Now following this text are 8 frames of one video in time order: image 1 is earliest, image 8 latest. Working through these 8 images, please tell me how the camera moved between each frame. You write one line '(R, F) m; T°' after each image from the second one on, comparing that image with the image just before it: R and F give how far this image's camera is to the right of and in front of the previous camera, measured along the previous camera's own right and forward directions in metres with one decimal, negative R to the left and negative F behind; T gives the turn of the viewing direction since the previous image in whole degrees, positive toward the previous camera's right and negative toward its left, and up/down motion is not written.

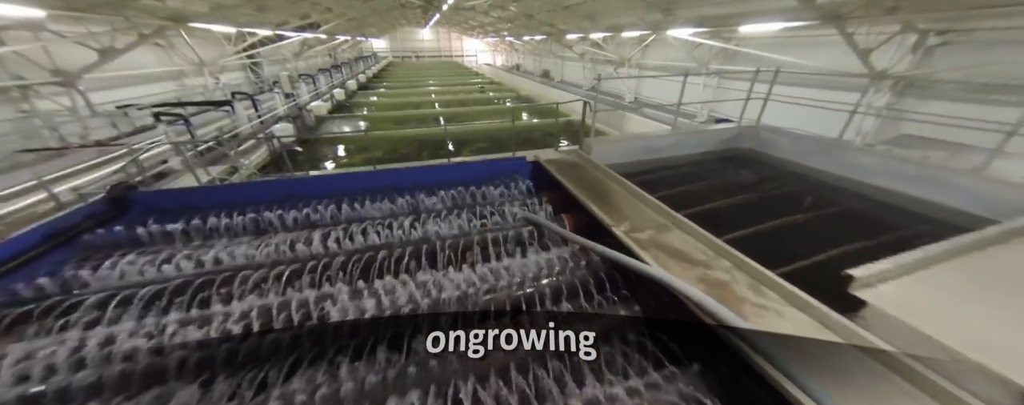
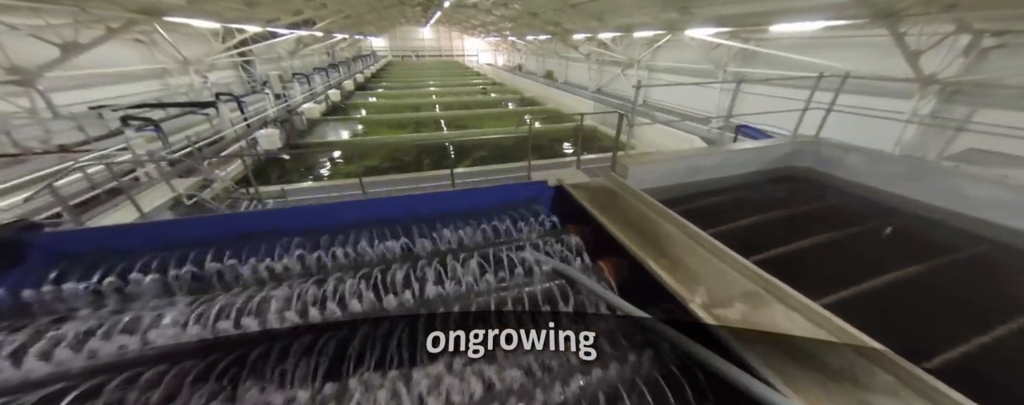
(-0.1, +0.4) m; 0°
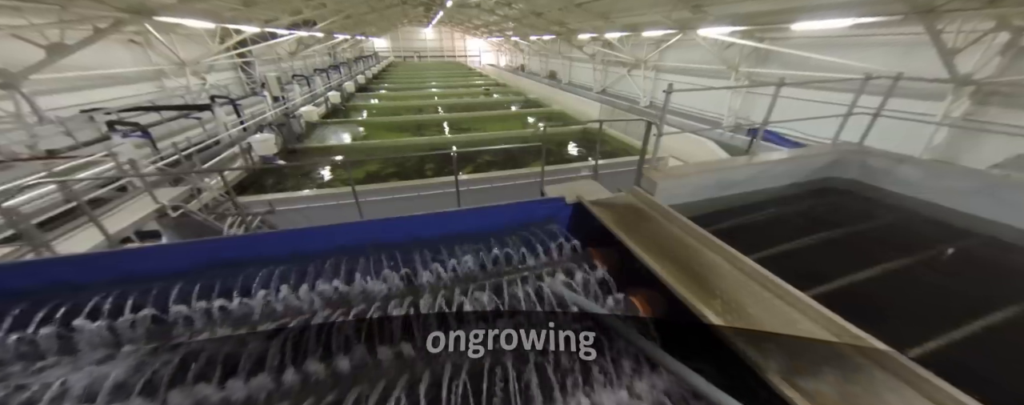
(-0.1, +0.2) m; 0°
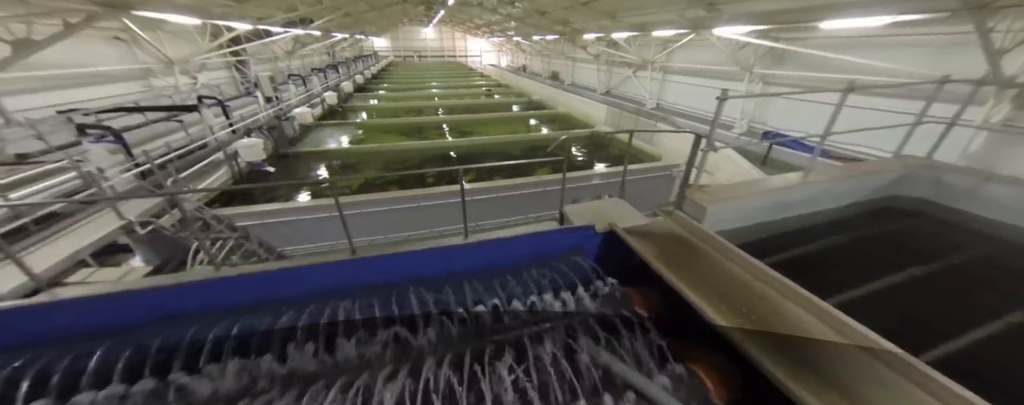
(-0.1, +0.3) m; 0°
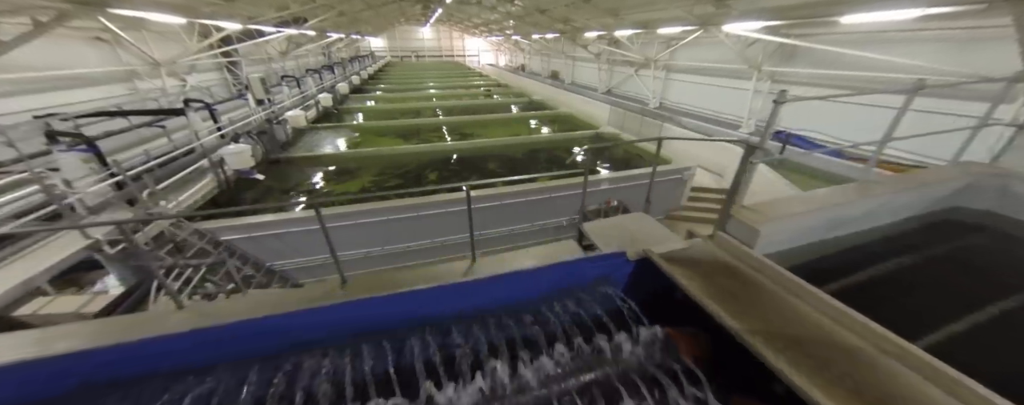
(-0.1, +0.2) m; 0°
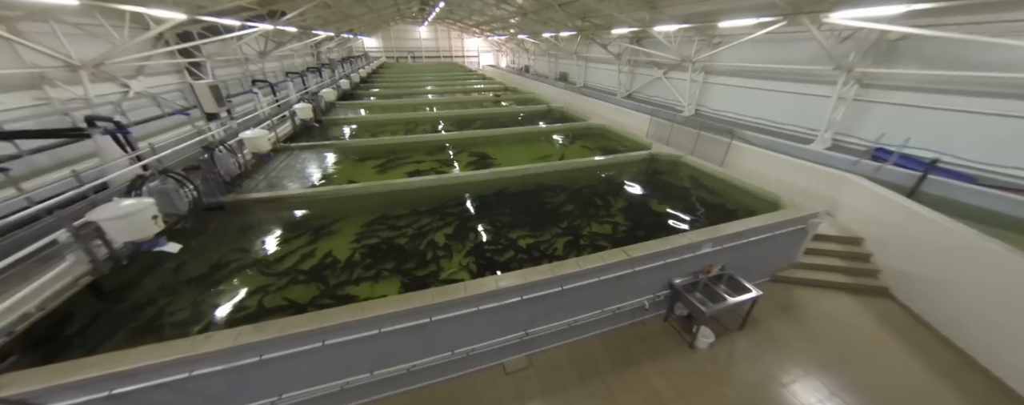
(-0.5, +1.3) m; +1°
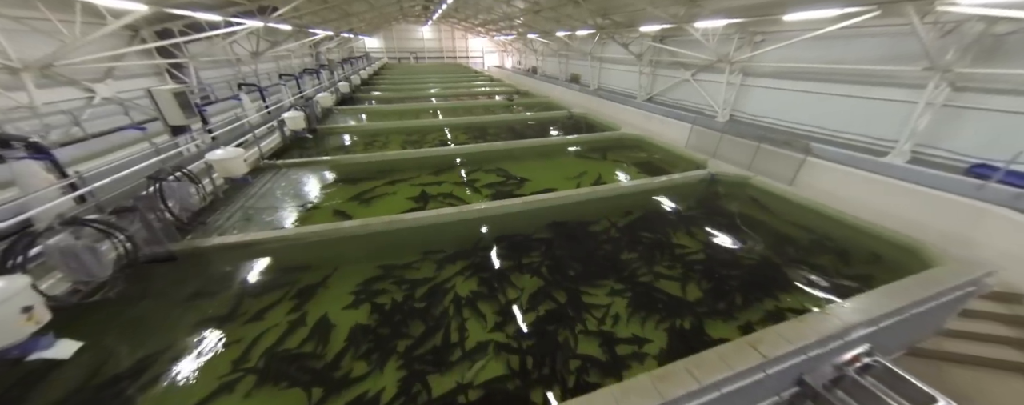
(-0.4, +0.8) m; 0°
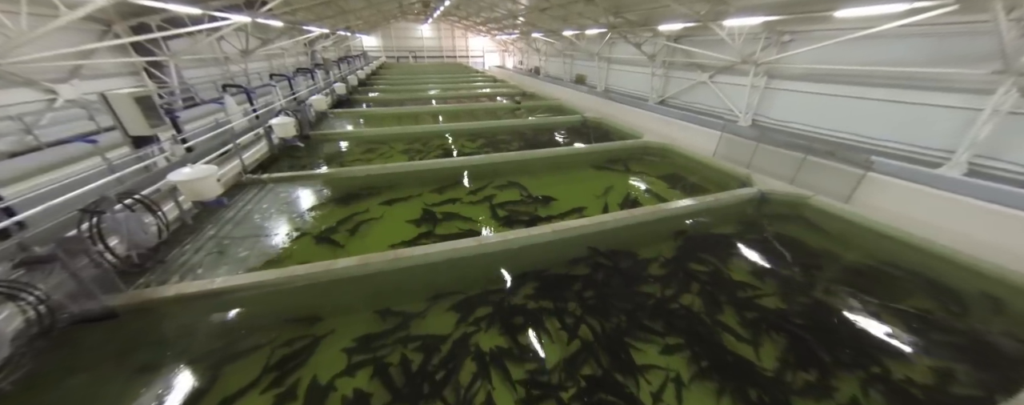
(-0.3, +0.5) m; 0°
